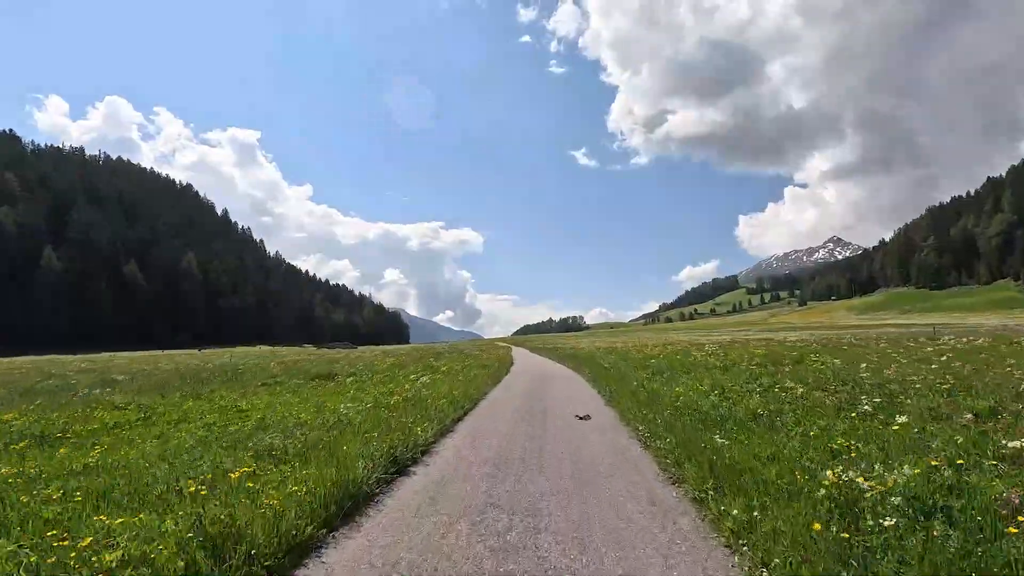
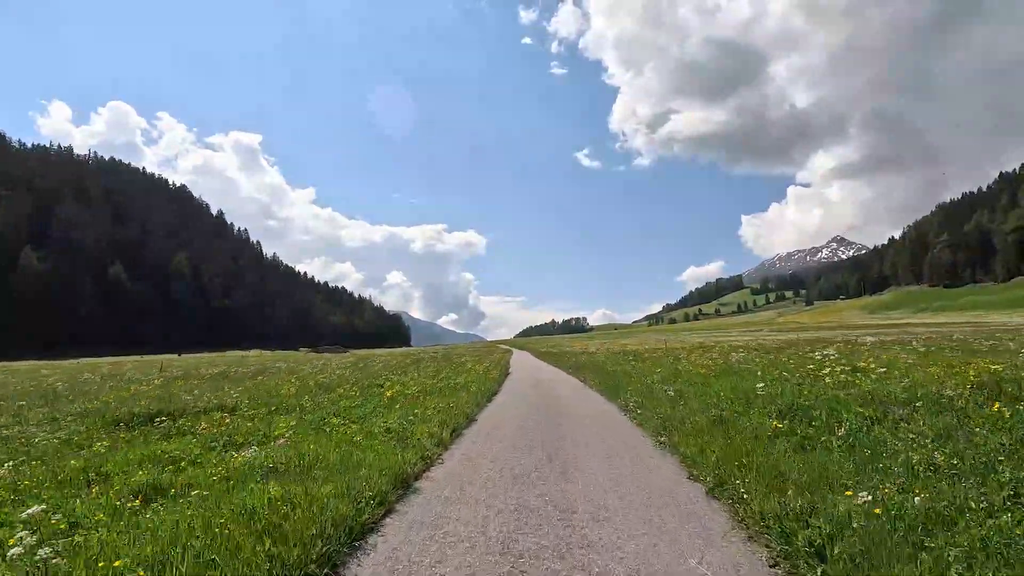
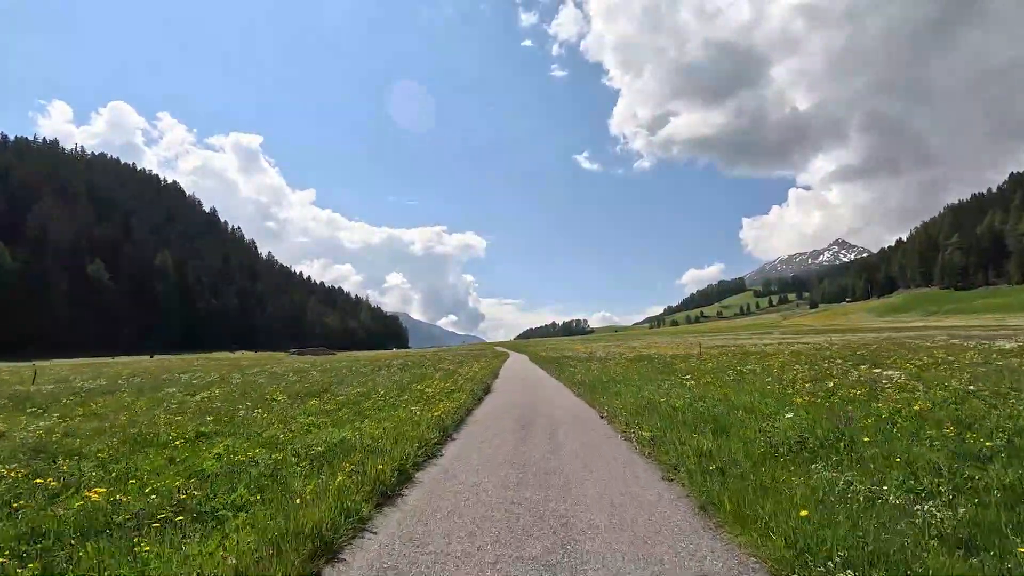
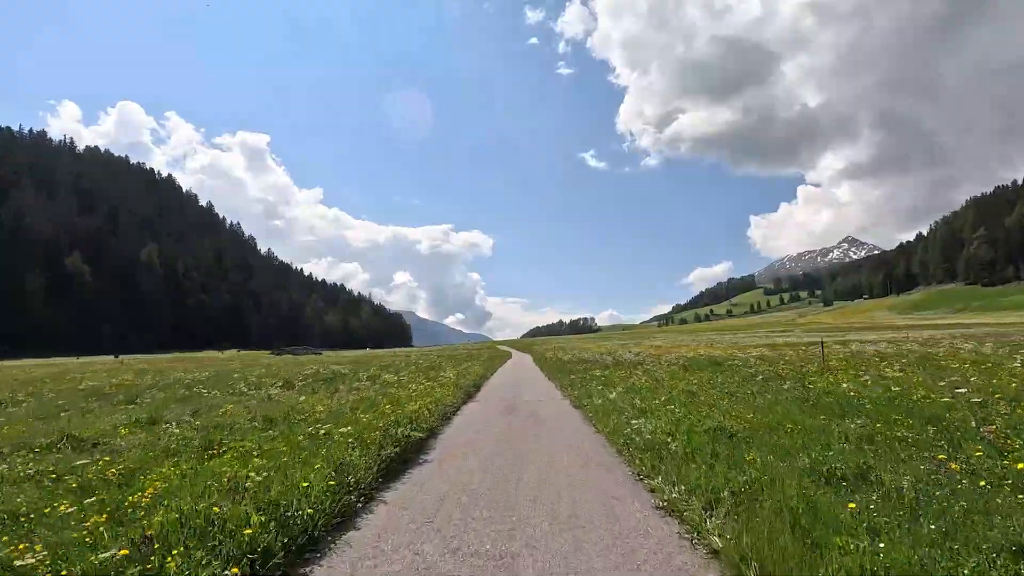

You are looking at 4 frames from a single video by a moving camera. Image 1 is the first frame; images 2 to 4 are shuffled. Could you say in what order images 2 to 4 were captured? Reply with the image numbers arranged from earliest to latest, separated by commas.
2, 3, 4
